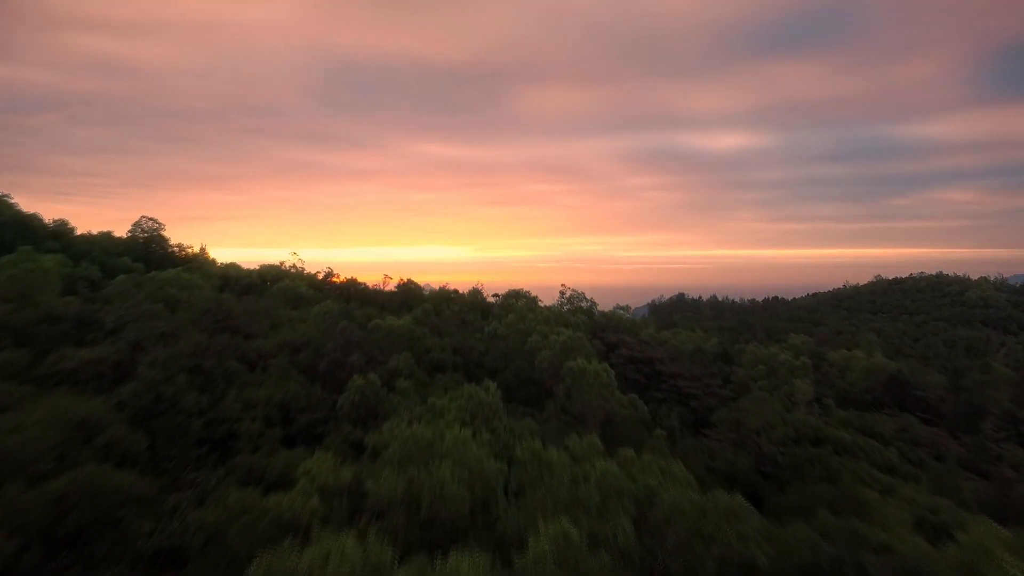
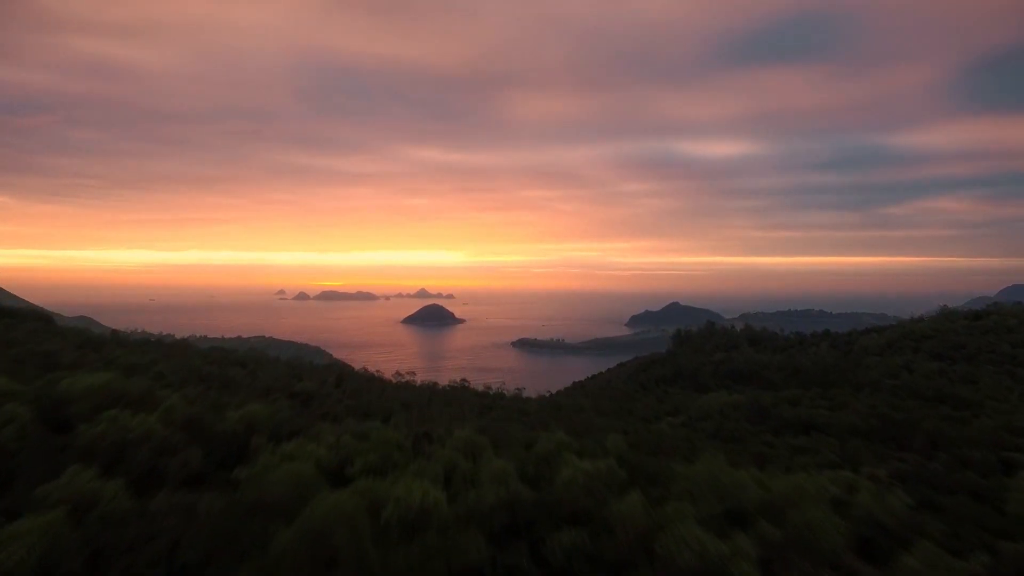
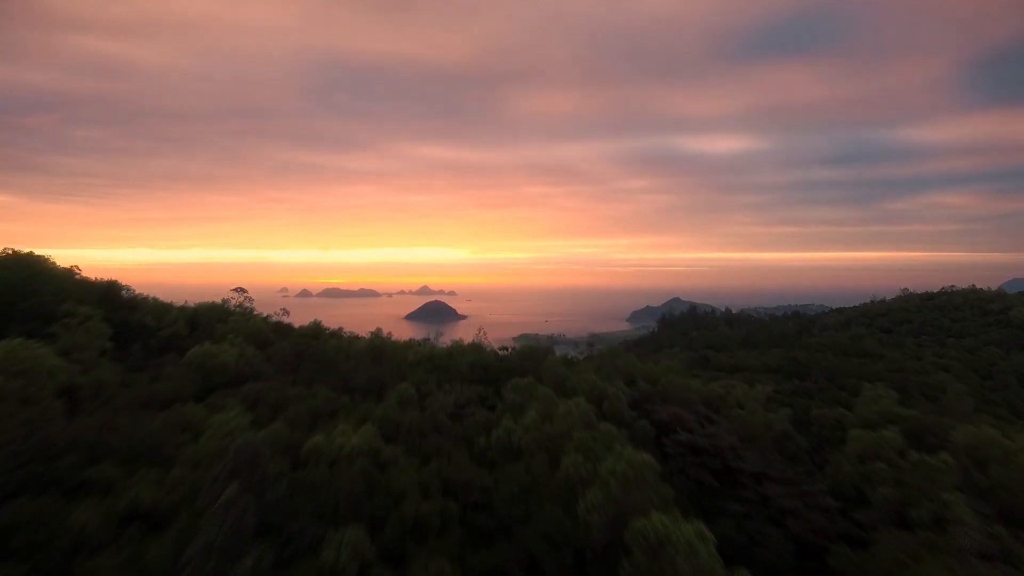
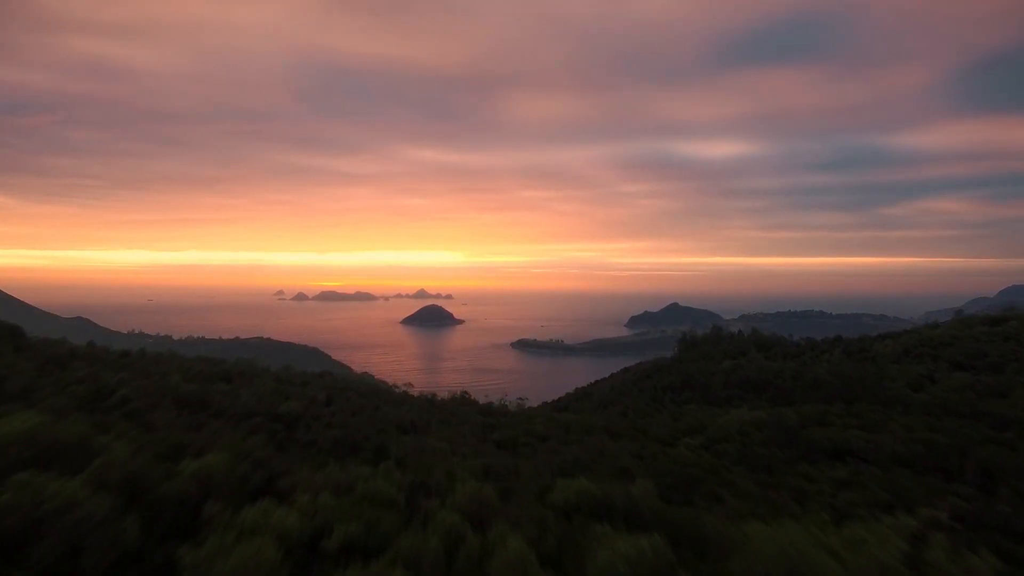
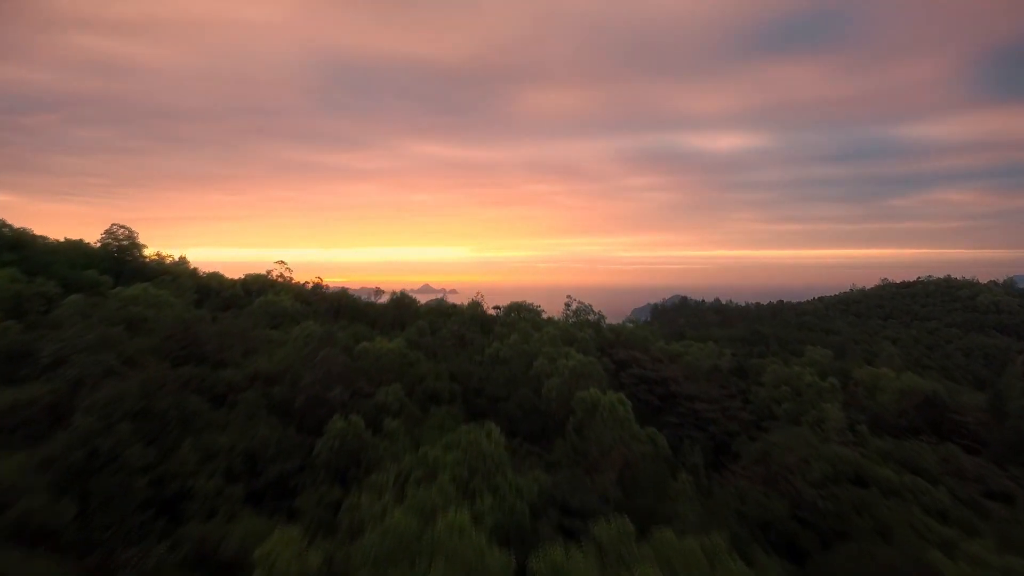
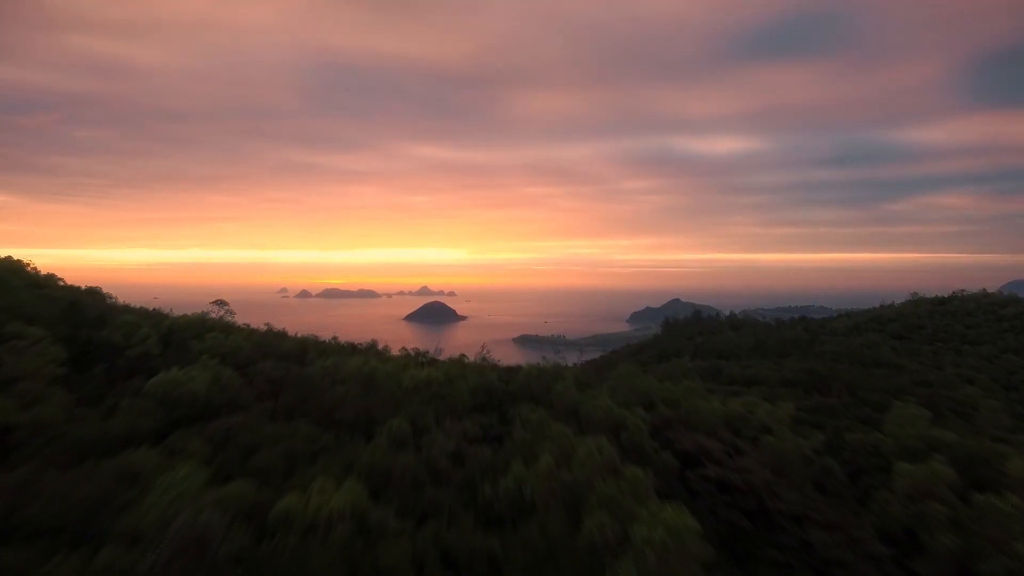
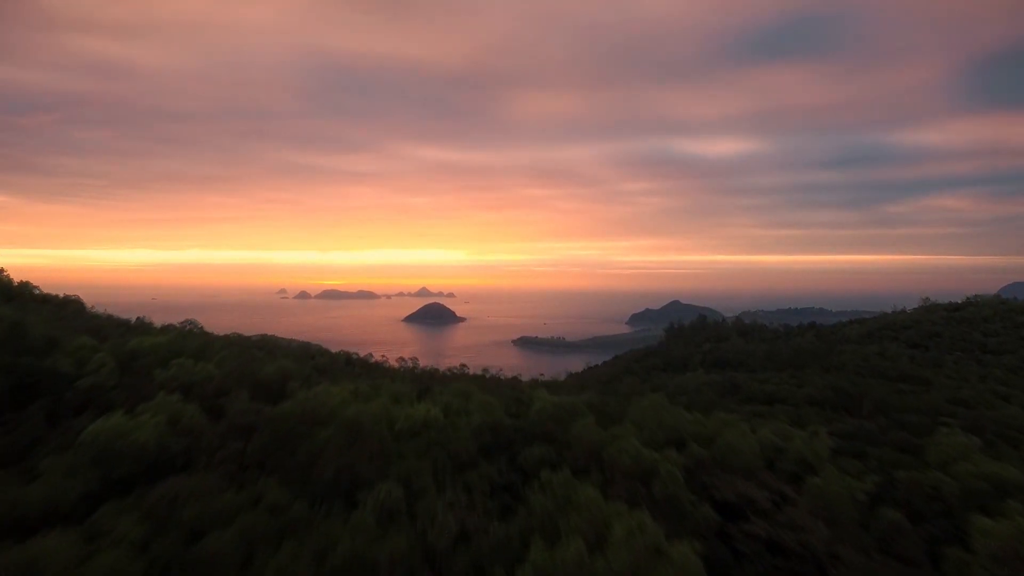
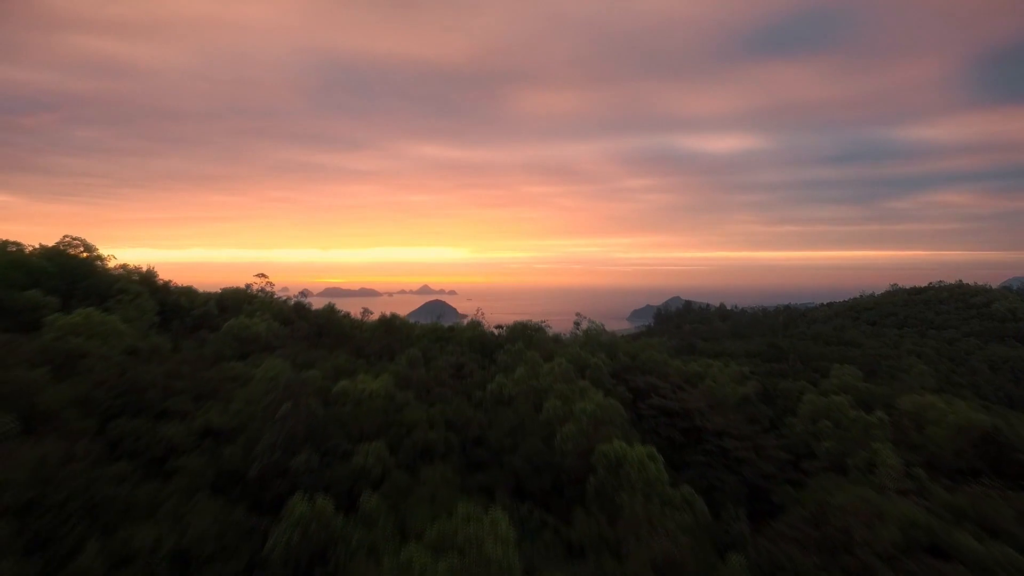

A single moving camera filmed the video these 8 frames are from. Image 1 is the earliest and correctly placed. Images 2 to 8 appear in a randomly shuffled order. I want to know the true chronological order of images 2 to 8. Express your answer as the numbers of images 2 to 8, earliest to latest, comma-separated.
5, 8, 3, 6, 7, 2, 4
